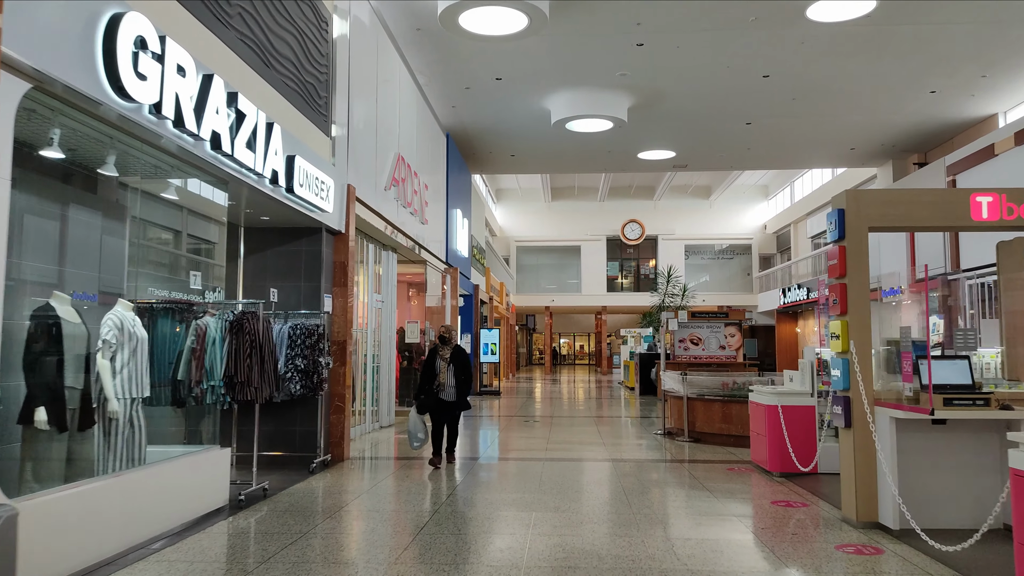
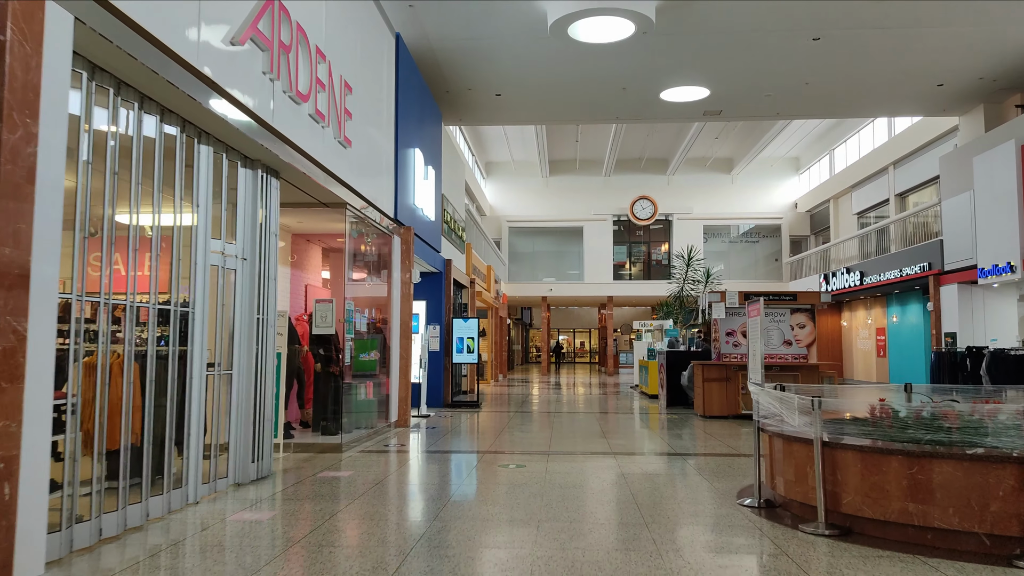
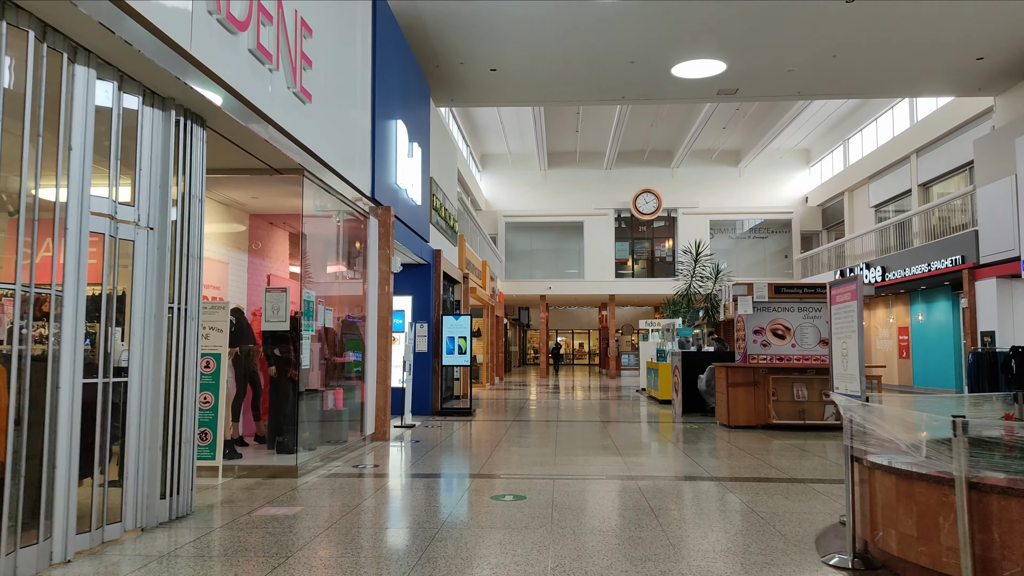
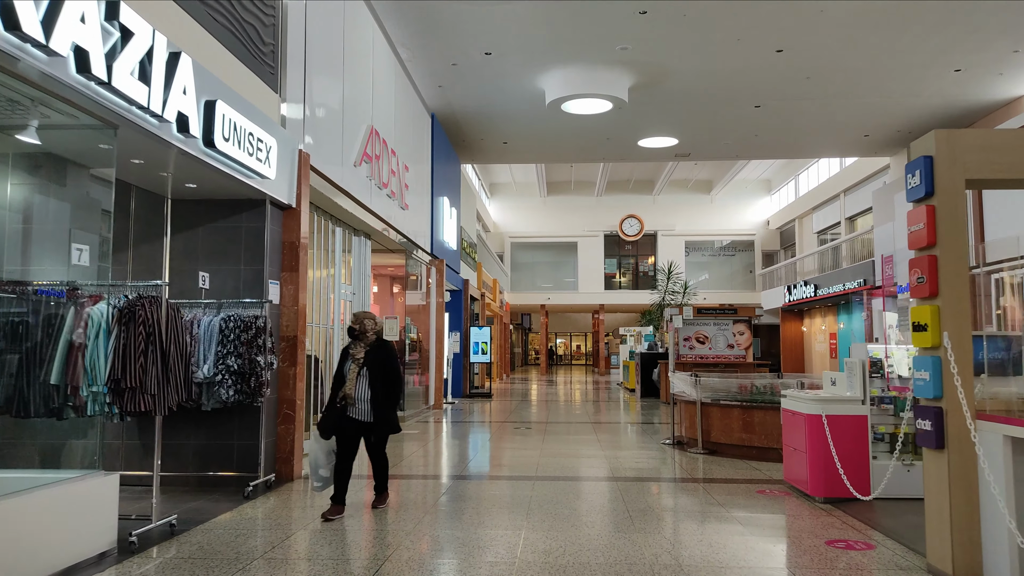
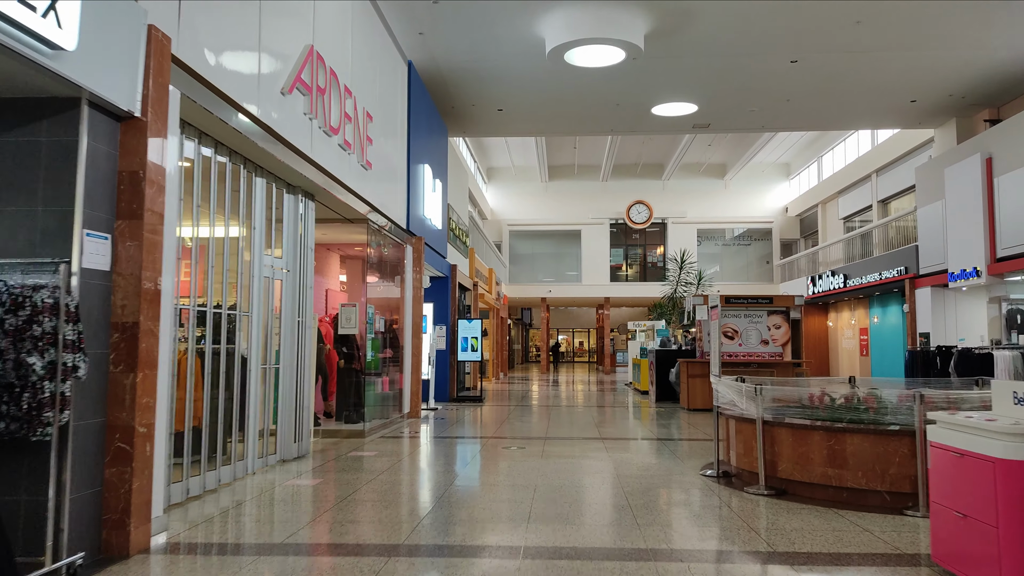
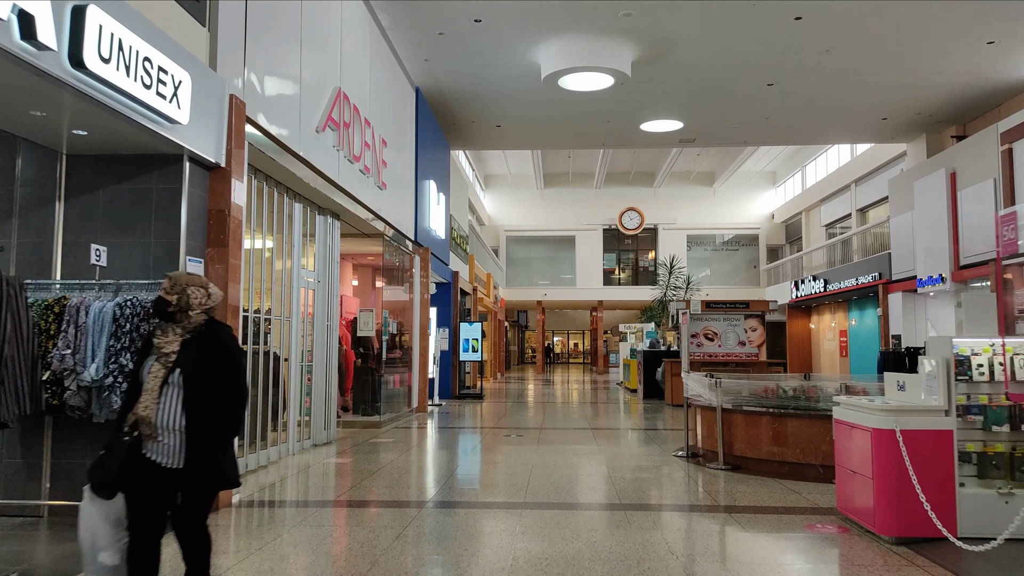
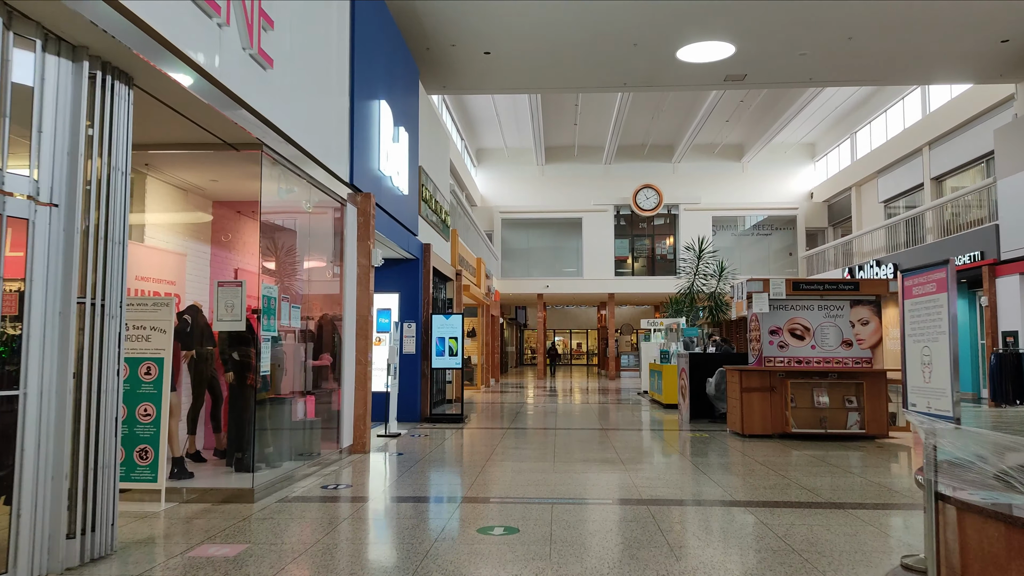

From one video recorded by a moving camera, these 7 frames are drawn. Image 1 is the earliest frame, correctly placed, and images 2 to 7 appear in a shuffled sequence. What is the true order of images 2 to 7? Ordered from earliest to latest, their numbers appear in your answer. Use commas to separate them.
4, 6, 5, 2, 3, 7
